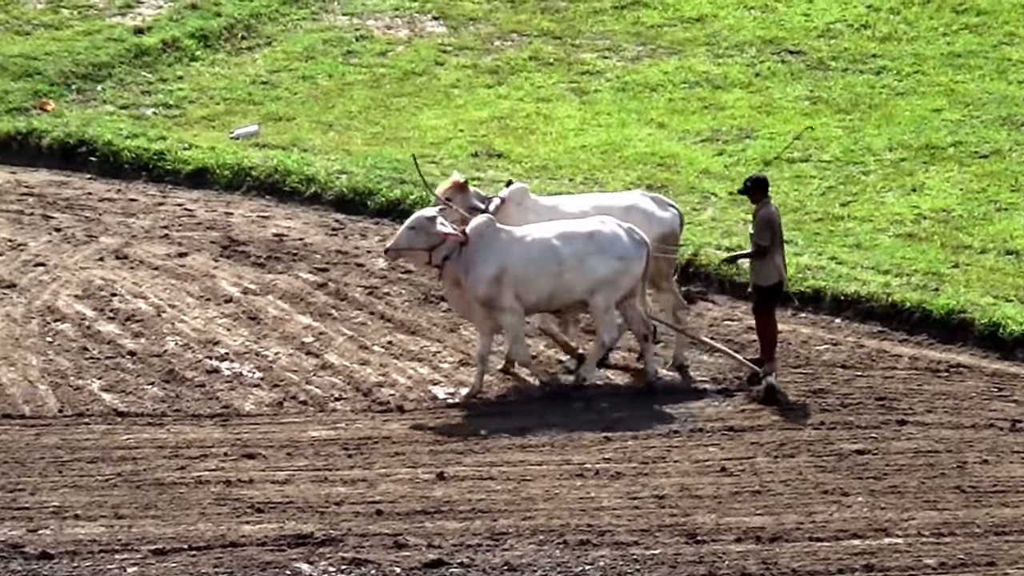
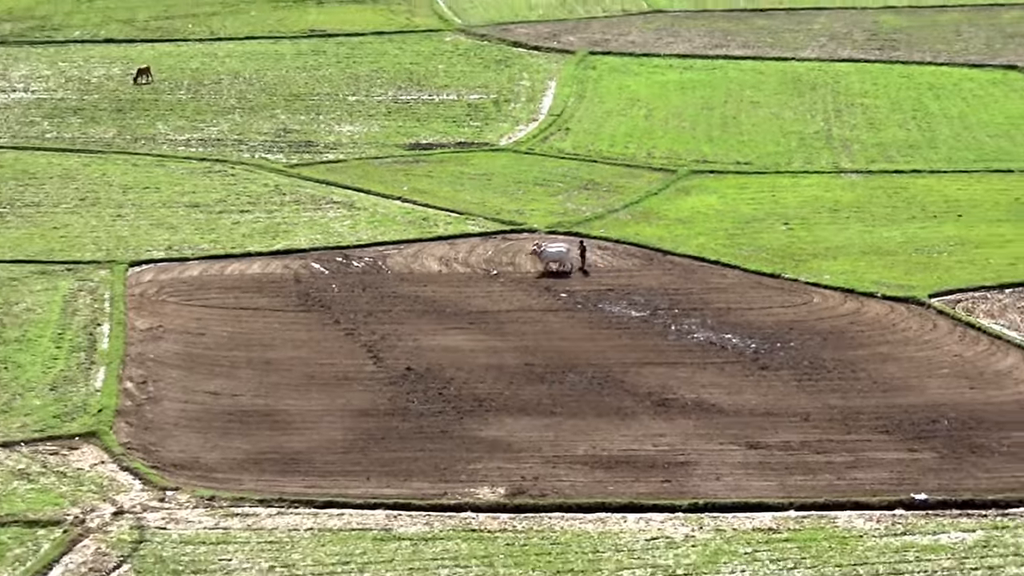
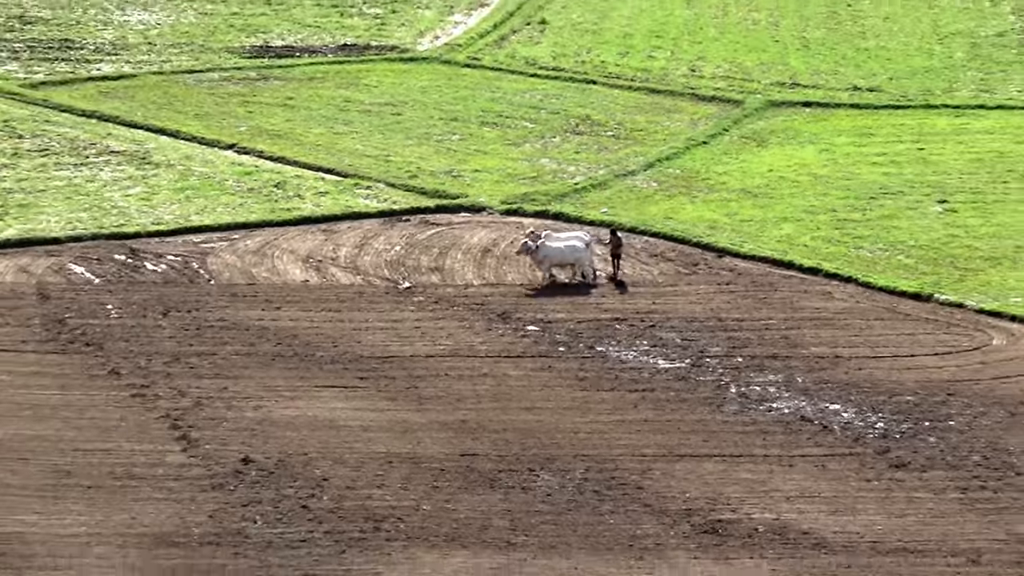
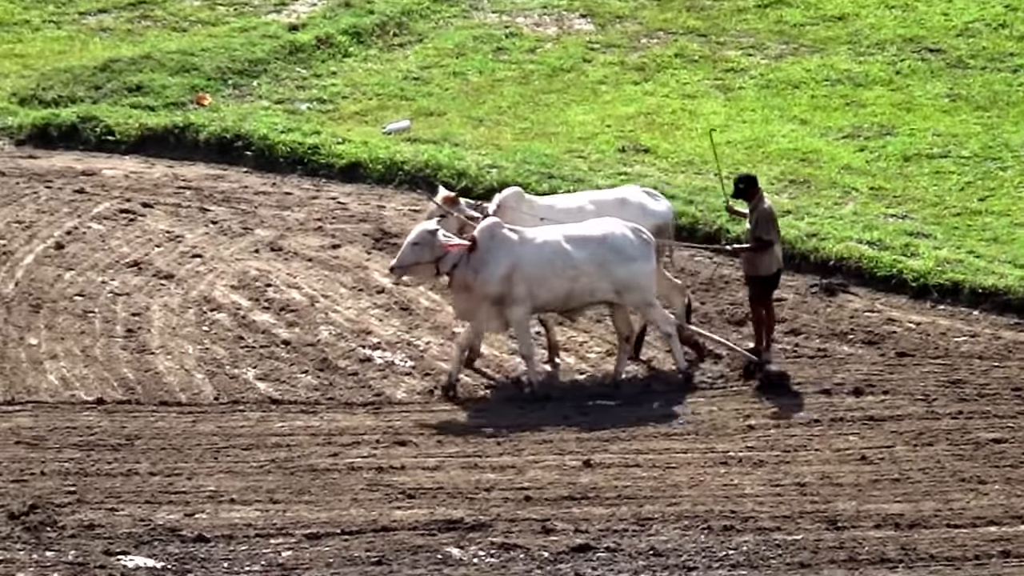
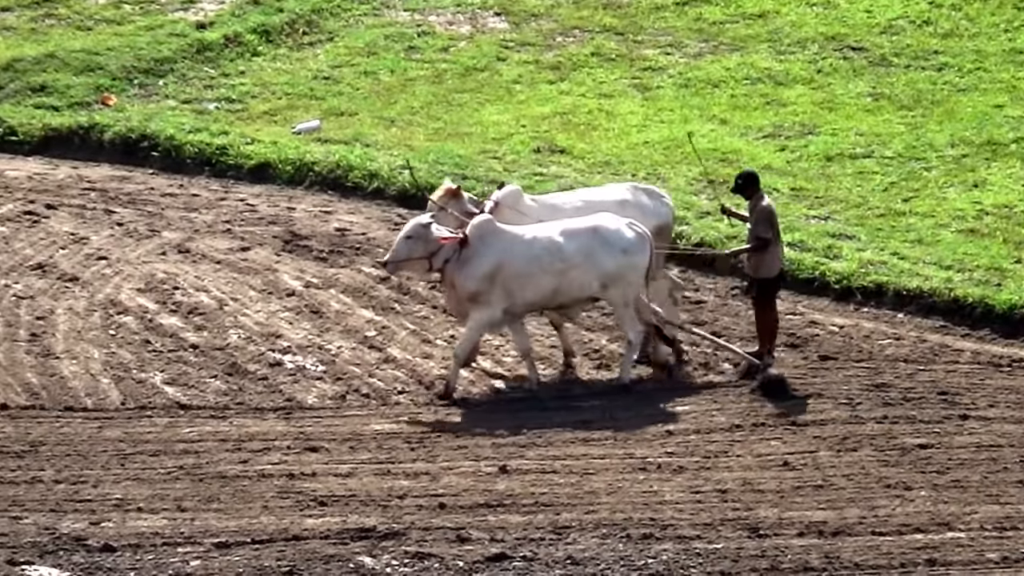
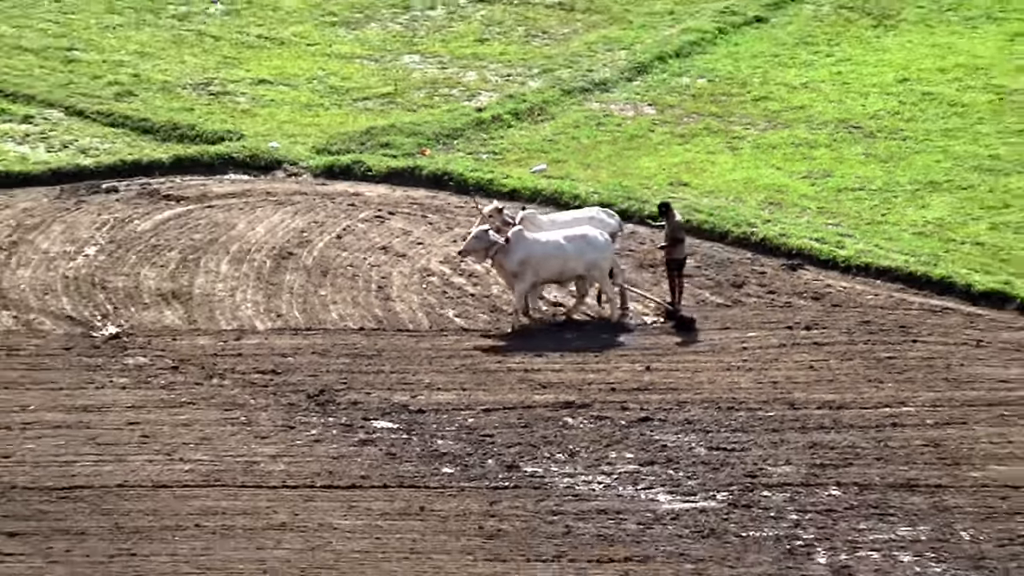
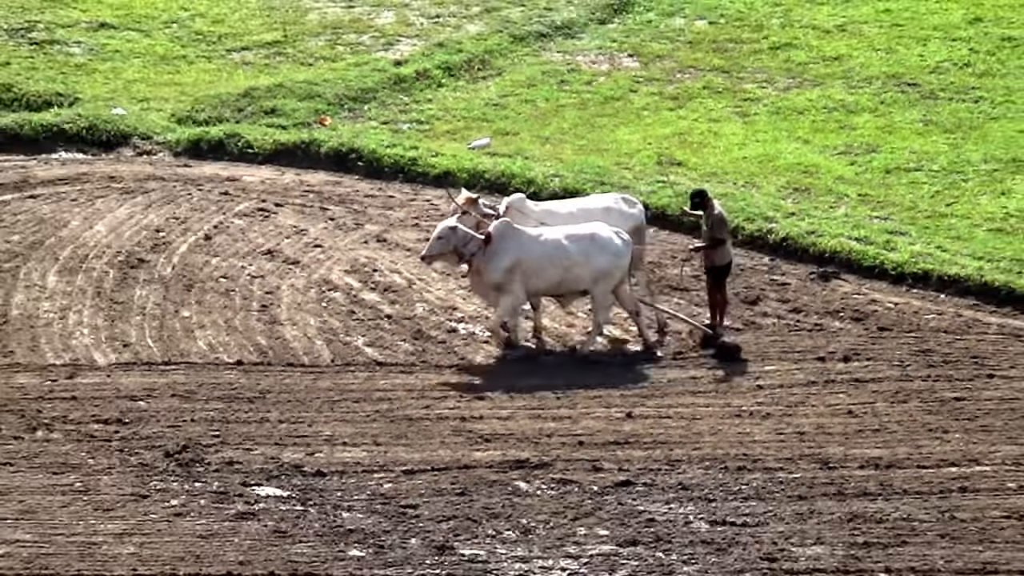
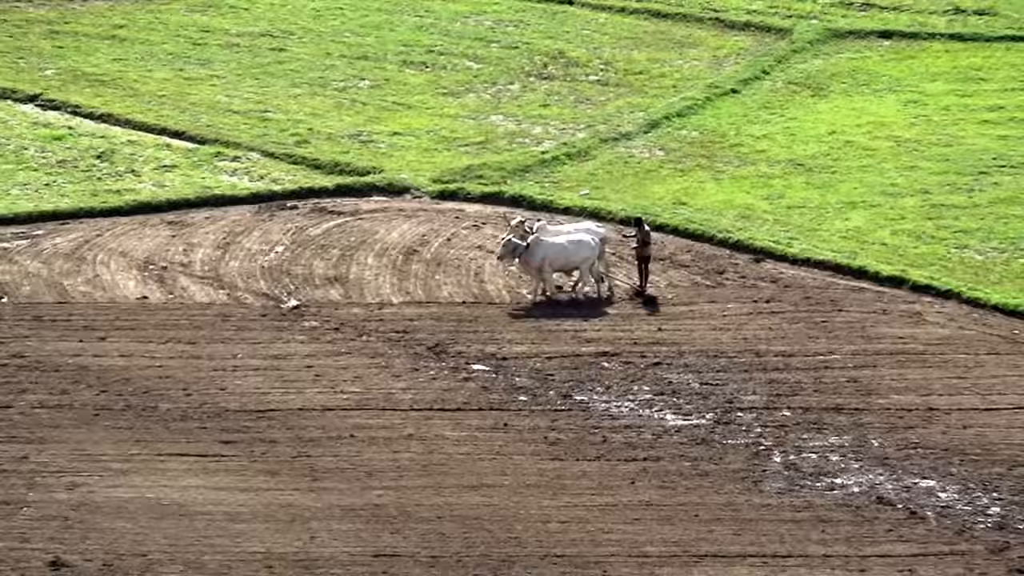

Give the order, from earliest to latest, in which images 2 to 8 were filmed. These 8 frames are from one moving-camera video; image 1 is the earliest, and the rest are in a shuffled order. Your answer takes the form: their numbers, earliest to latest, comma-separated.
5, 4, 7, 6, 8, 3, 2
